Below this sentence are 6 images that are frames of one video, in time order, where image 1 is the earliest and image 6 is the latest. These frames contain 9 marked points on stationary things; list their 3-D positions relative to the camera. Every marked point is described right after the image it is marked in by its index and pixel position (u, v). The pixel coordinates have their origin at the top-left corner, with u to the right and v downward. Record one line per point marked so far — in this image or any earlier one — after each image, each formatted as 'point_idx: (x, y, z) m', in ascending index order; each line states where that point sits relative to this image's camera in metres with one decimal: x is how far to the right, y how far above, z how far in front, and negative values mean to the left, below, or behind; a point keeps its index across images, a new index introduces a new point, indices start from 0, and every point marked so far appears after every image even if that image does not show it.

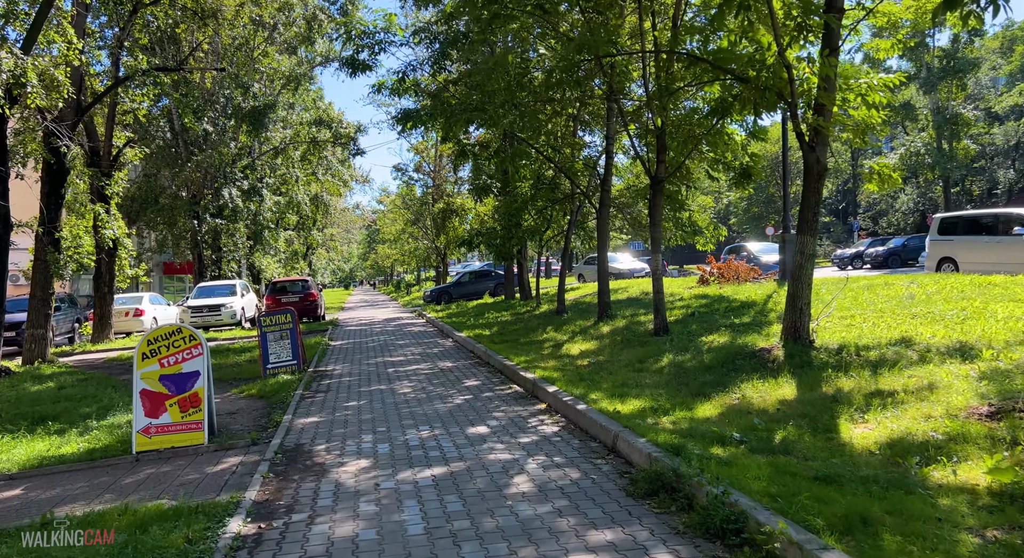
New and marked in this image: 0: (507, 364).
0: (-0.1, -1.1, +10.6) m
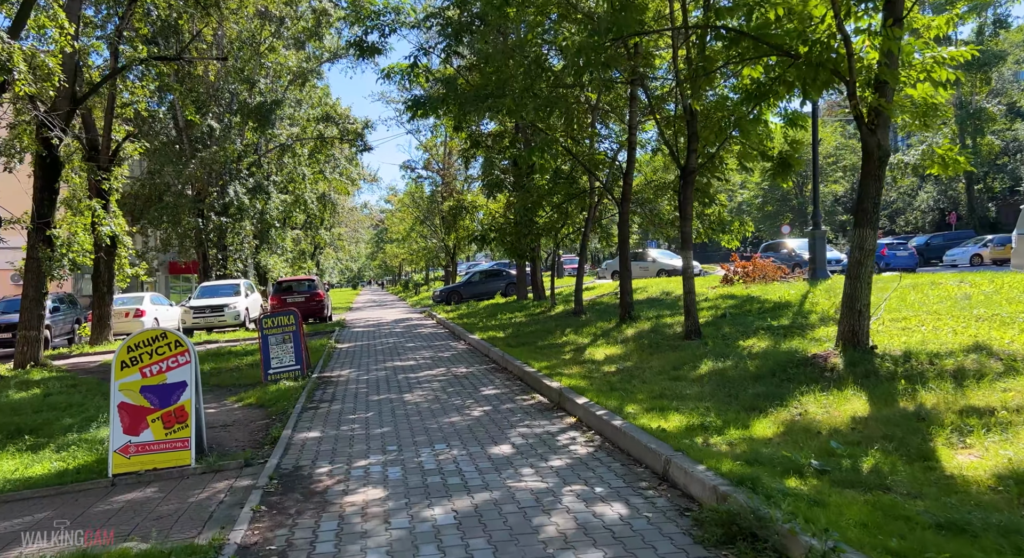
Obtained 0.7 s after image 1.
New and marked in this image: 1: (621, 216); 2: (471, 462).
0: (+0.2, -1.1, +9.8) m
1: (+2.0, +1.1, +14.3) m
2: (-0.3, -1.3, +5.8) m
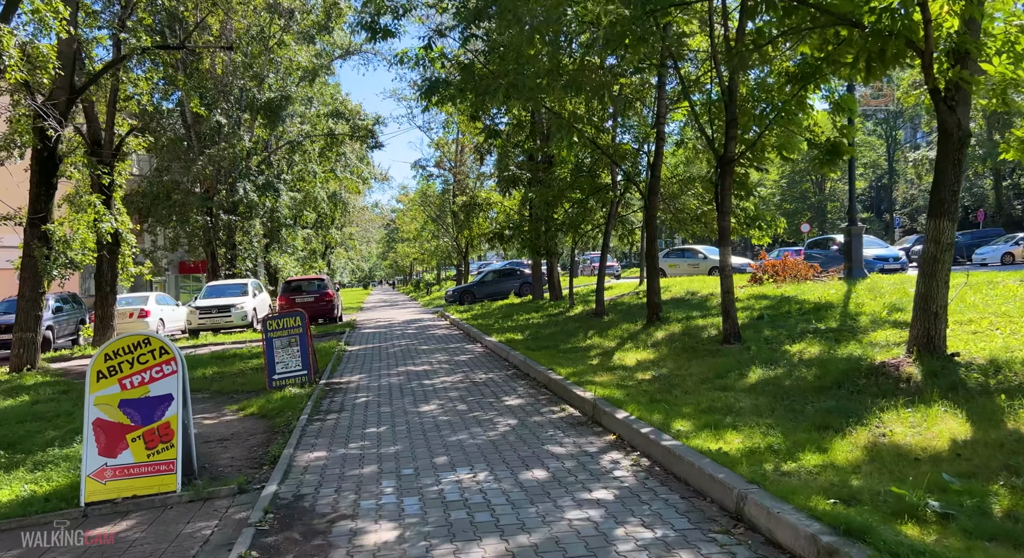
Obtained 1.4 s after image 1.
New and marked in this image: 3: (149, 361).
0: (+0.5, -1.1, +8.9) m
1: (+2.3, +1.2, +13.4) m
2: (-0.1, -1.3, +5.0) m
3: (-2.5, -0.6, +5.5) m
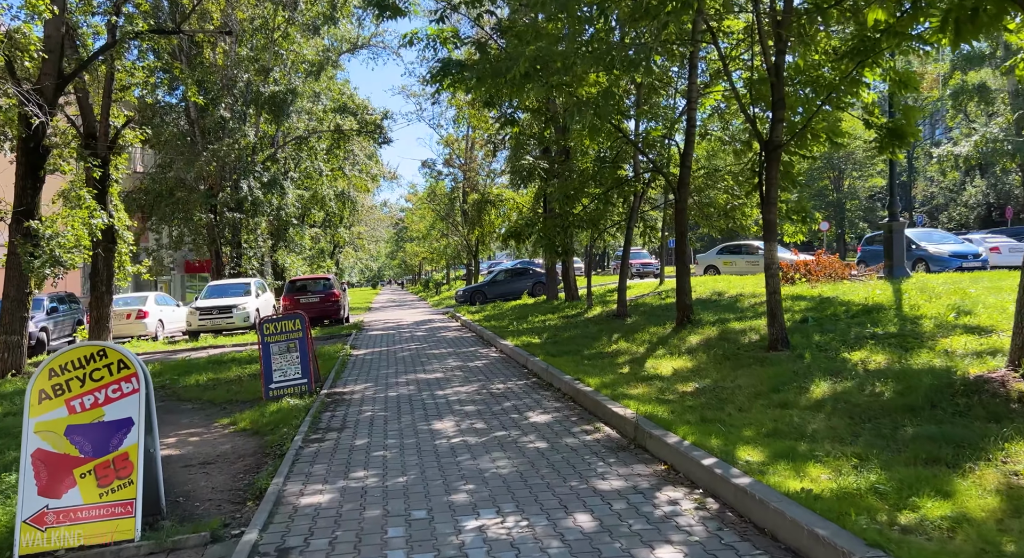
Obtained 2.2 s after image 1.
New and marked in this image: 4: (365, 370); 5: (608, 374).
0: (+0.7, -1.1, +7.9) m
1: (+2.6, +1.2, +12.4) m
2: (+0.1, -1.3, +4.0) m
3: (-2.3, -0.6, +4.5) m
4: (-2.2, -1.3, +11.8) m
5: (+1.1, -1.1, +9.0) m
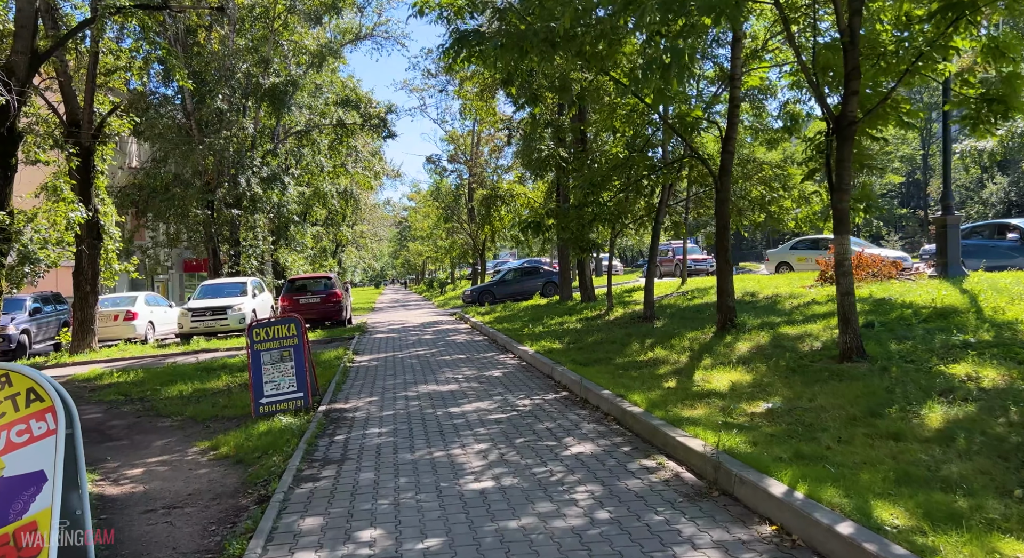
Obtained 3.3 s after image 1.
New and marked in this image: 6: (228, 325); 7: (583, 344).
0: (+1.0, -1.1, +6.6) m
1: (+2.9, +1.2, +11.1) m
2: (+0.4, -1.3, +2.7) m
3: (-2.0, -0.5, +3.2) m
4: (-1.9, -1.3, +10.5) m
5: (+1.4, -1.1, +7.7) m
6: (-6.8, -1.1, +19.0) m
7: (+1.1, -1.0, +12.3) m
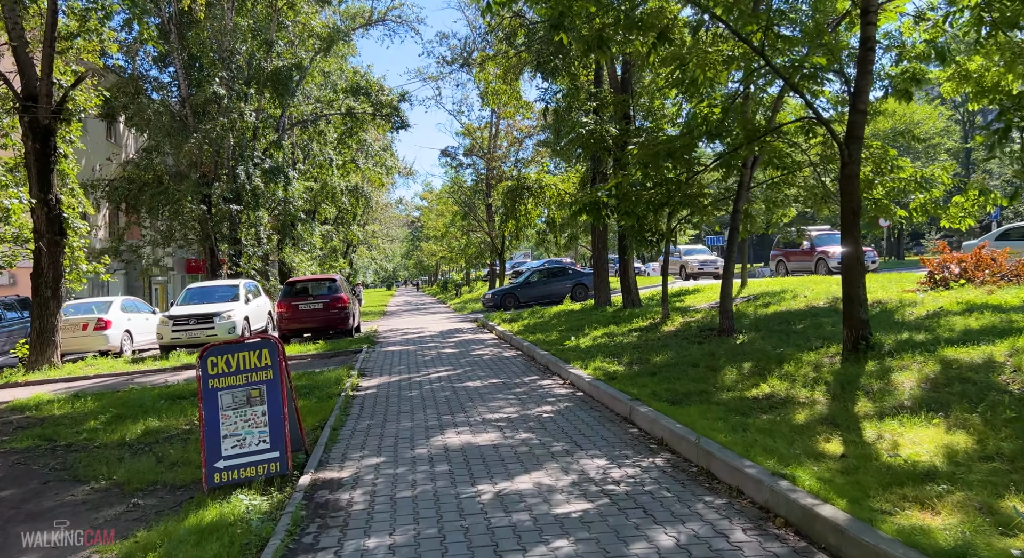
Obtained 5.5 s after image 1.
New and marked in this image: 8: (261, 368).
0: (+1.5, -1.1, +3.8) m
1: (+3.5, +1.1, +8.2) m
2: (+0.8, -1.3, -0.1) m
3: (-1.6, -0.6, +0.4) m
4: (-1.3, -1.4, +7.7) m
5: (+1.9, -1.1, +4.9) m
6: (-6.1, -1.1, +16.3) m
7: (+1.7, -1.1, +9.5) m
8: (-1.9, -0.7, +6.0) m
